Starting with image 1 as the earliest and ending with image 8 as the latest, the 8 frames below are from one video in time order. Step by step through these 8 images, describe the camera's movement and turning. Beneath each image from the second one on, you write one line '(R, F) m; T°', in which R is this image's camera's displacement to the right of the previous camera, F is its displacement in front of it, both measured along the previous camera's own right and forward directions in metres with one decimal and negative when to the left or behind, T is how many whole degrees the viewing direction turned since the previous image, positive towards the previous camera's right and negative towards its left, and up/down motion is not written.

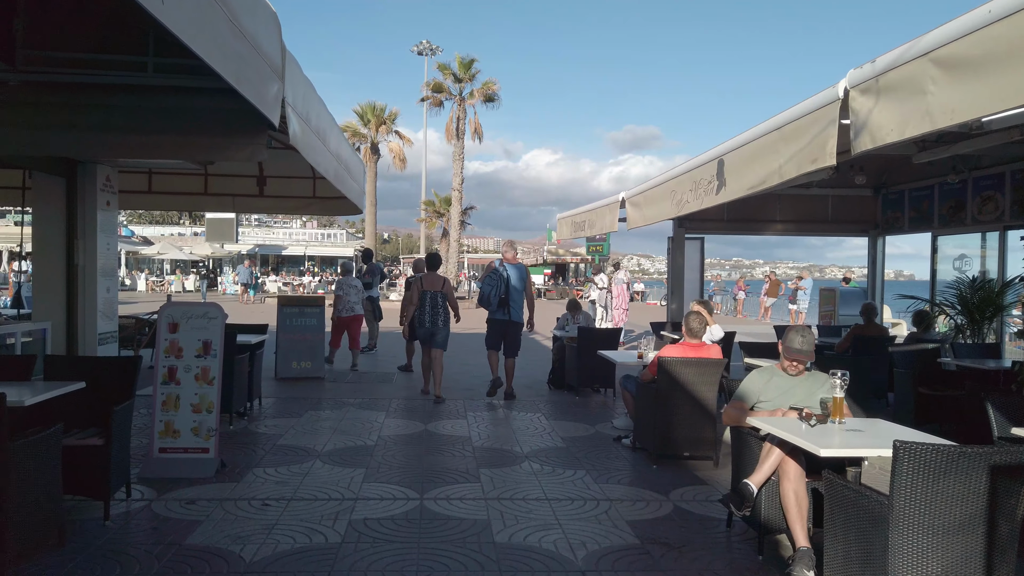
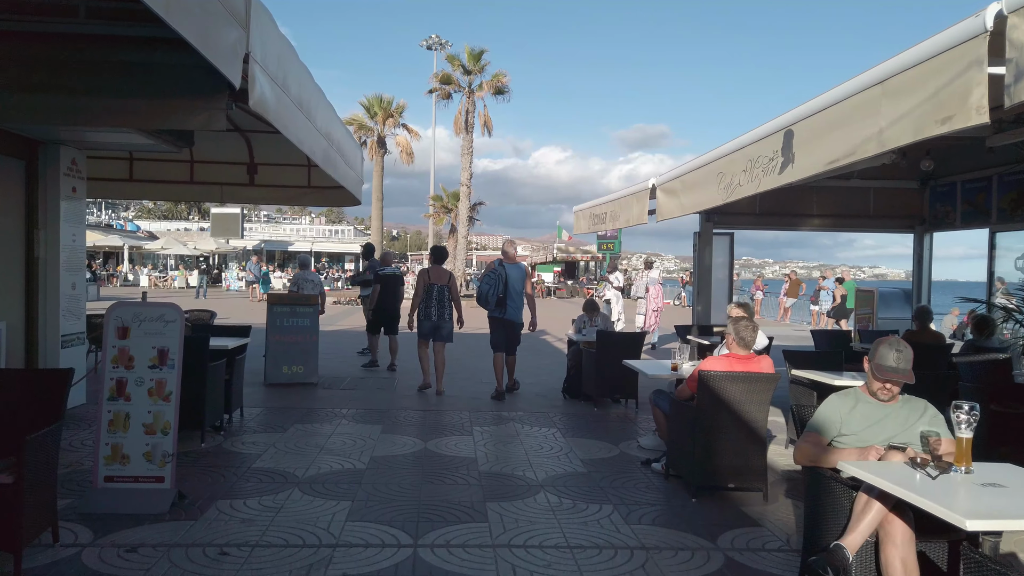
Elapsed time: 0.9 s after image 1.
(0.0, +0.9) m; -1°
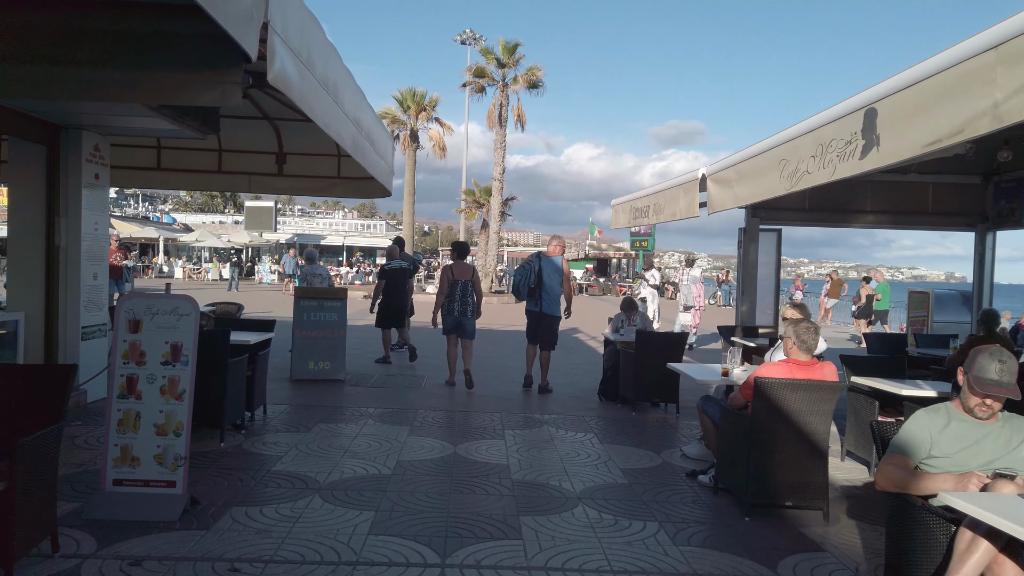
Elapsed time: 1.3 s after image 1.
(-0.1, +0.4) m; -2°
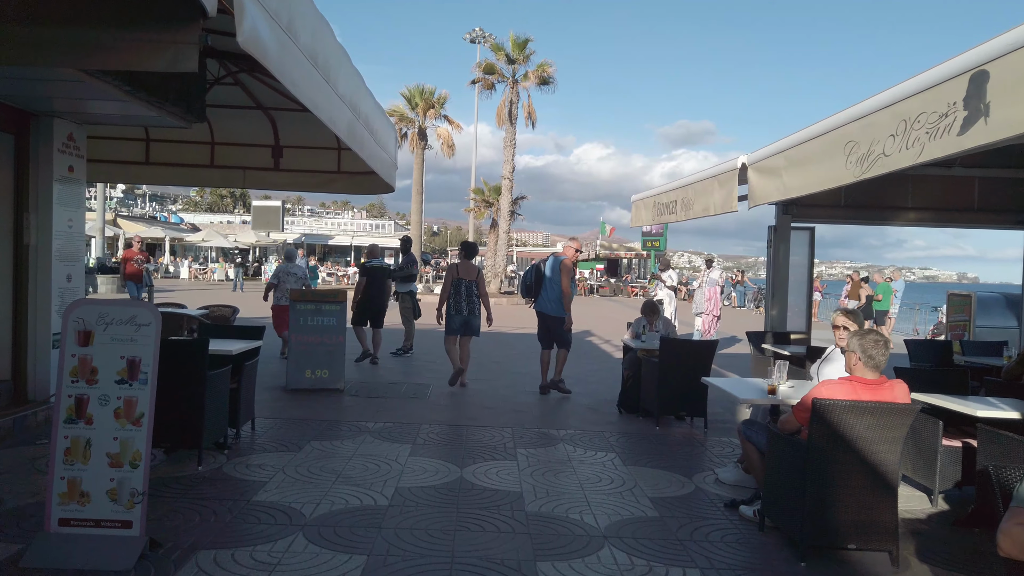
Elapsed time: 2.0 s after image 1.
(0.0, +0.6) m; -1°
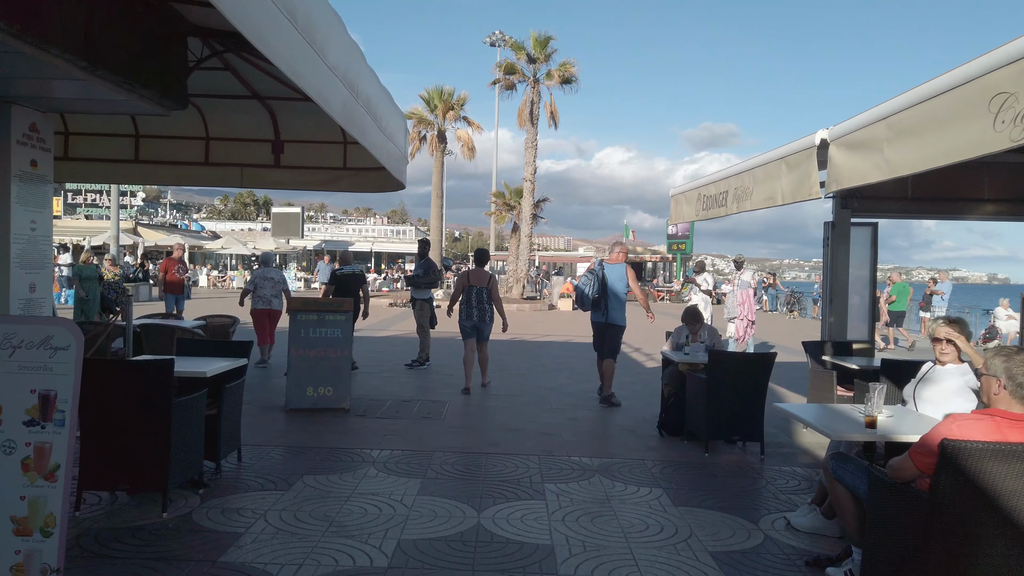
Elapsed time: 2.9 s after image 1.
(0.0, +0.9) m; -2°
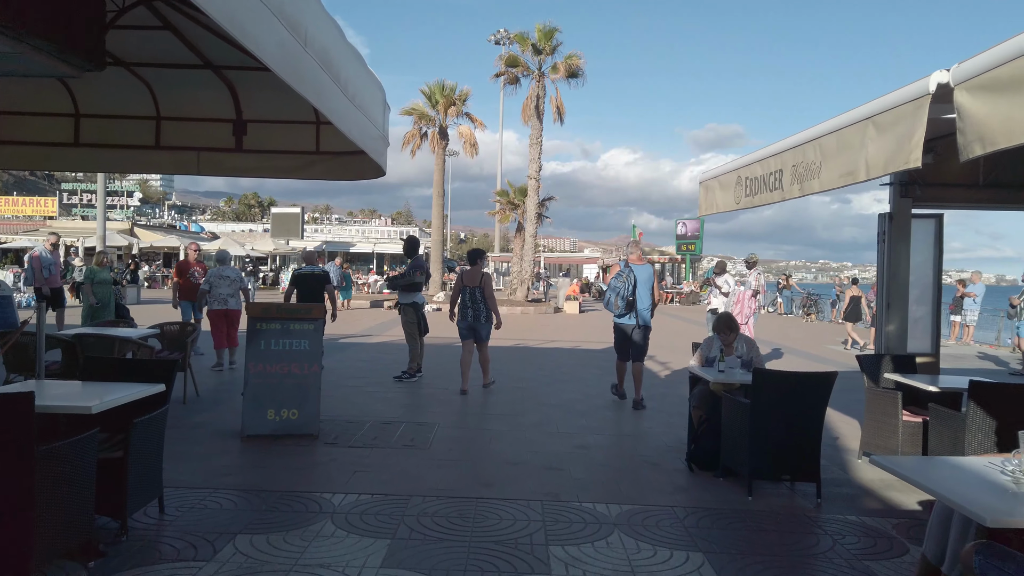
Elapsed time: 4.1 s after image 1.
(+0.1, +1.2) m; 0°
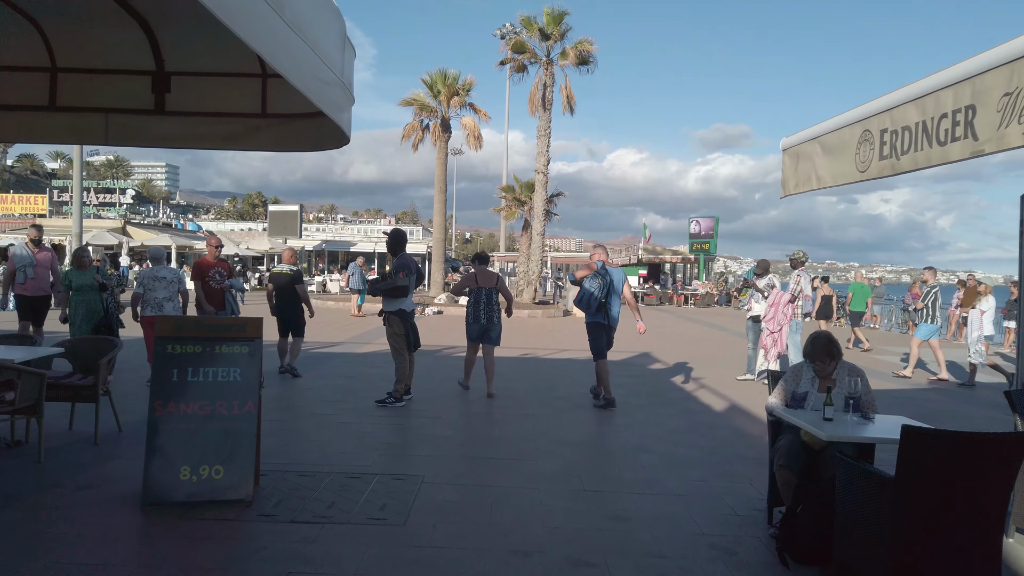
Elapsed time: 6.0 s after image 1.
(0.0, +1.8) m; 0°
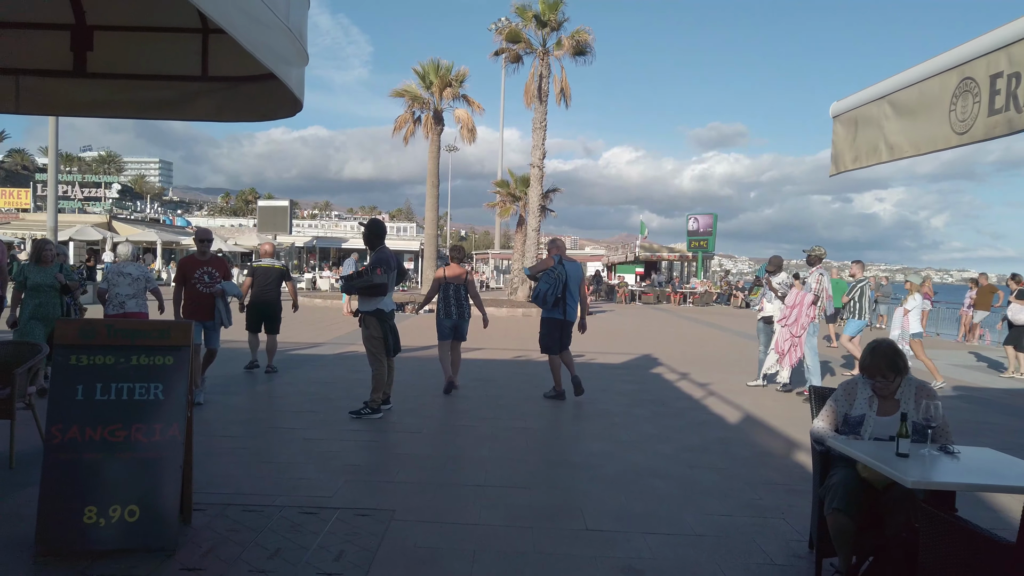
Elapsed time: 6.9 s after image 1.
(0.0, +0.9) m; 0°
